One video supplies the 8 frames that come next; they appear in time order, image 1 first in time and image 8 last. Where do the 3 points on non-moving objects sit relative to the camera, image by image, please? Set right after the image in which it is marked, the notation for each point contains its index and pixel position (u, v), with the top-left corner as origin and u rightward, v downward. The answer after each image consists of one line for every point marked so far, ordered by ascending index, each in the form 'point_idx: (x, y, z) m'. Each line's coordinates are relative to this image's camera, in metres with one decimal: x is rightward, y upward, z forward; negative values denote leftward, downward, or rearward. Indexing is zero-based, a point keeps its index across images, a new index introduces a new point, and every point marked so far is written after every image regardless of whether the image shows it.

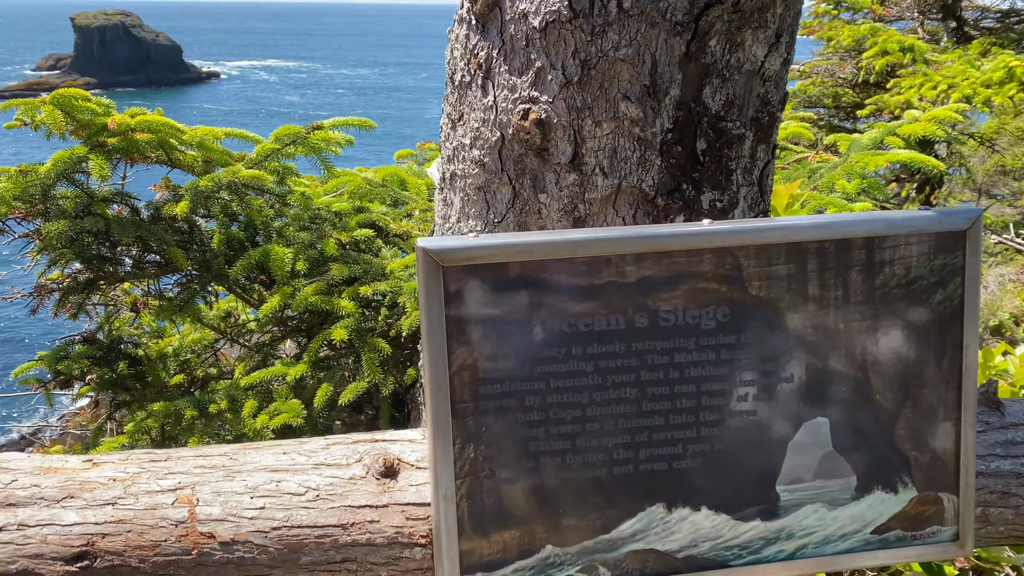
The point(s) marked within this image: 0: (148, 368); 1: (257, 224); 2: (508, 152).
0: (-1.2, -0.3, +2.7) m
1: (-0.8, +0.2, +2.7) m
2: (0.0, +0.3, +1.8) m
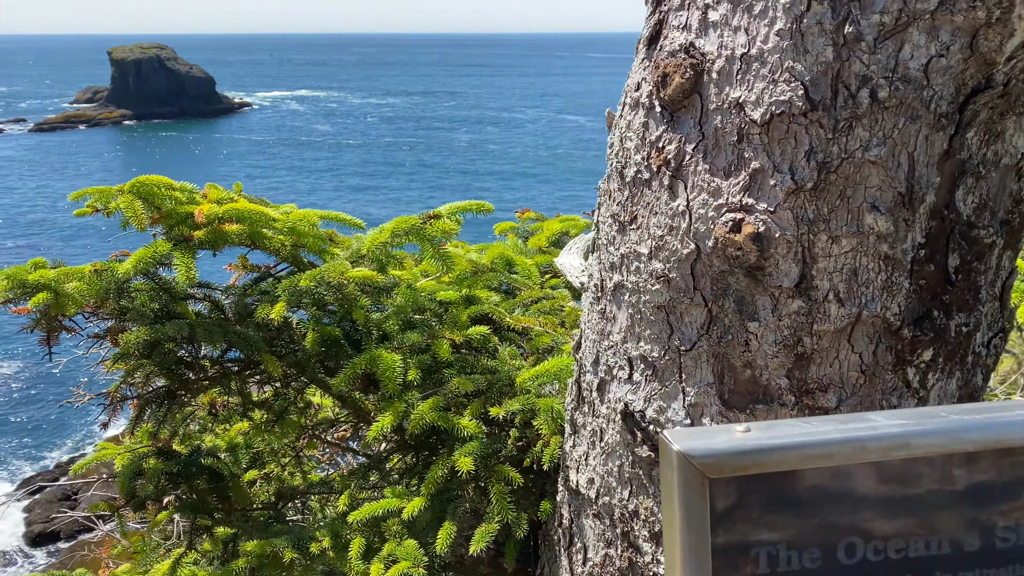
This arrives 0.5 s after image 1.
0: (-0.8, -0.6, +2.4) m
1: (-0.4, -0.1, +2.3) m
2: (+0.3, 0.0, +1.4) m
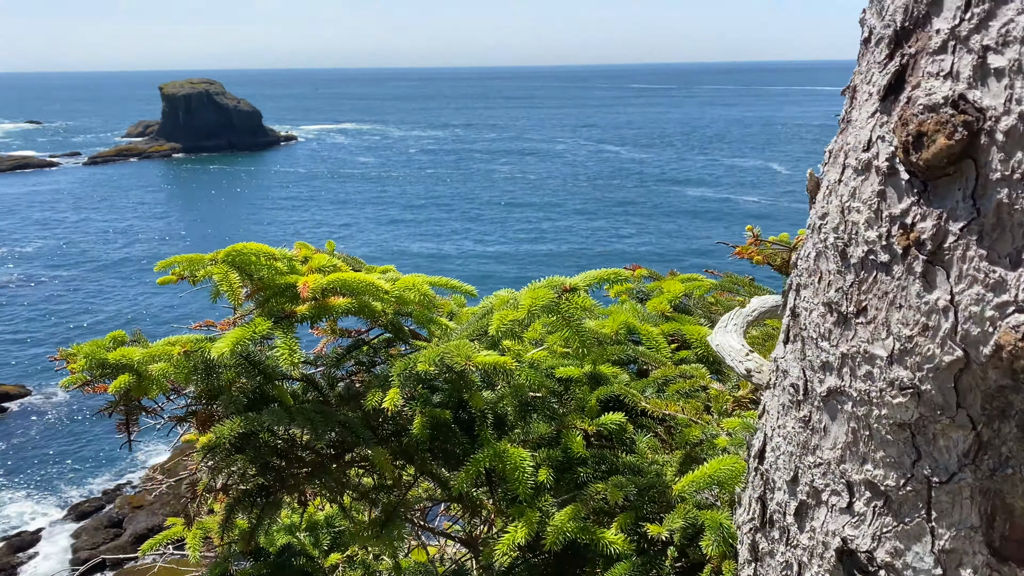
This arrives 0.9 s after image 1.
0: (-0.5, -0.7, +2.1) m
1: (-0.1, -0.3, +2.0) m
2: (+0.6, -0.1, +1.1) m
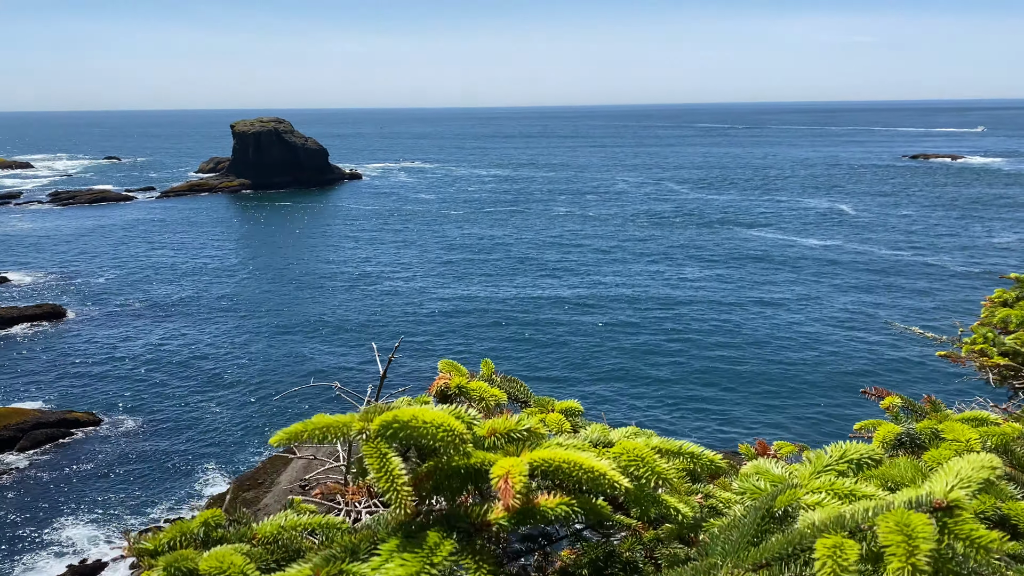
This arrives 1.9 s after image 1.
0: (0.0, -1.0, +1.4) m
1: (+0.3, -0.6, +1.3) m
2: (+1.0, -0.4, +0.4) m
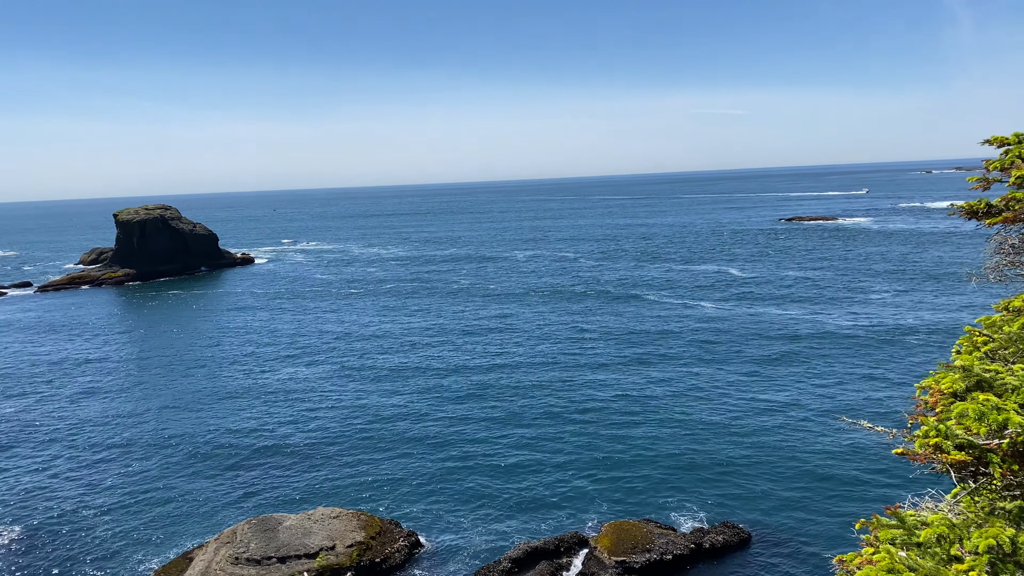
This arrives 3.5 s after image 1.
0: (+0.1, -1.4, +0.6) m
1: (+0.5, -0.9, +0.7) m
2: (+1.2, -0.6, -0.2) m
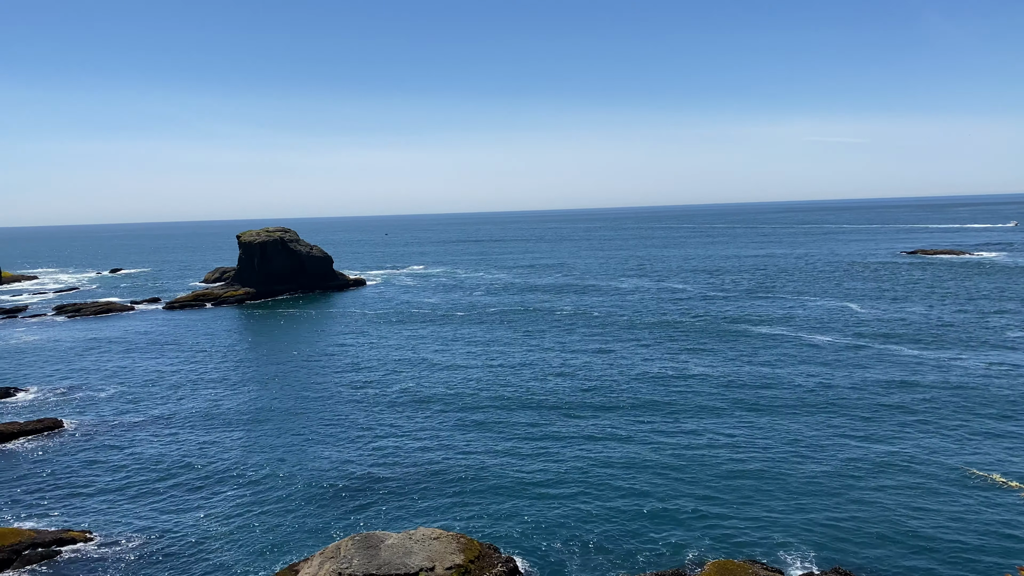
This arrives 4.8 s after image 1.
0: (+0.3, -1.6, +0.5) m
1: (+0.7, -1.1, +0.5) m
2: (+1.3, -0.8, -0.4) m
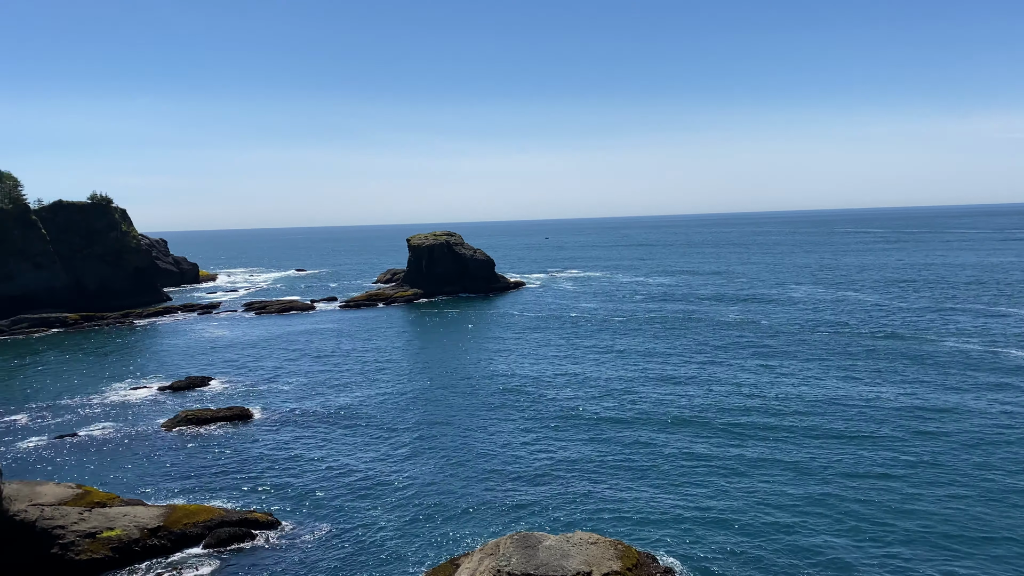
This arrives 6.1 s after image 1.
0: (+0.8, -1.7, +0.7) m
1: (+1.1, -1.2, +0.7) m
2: (+1.6, -0.9, -0.4) m
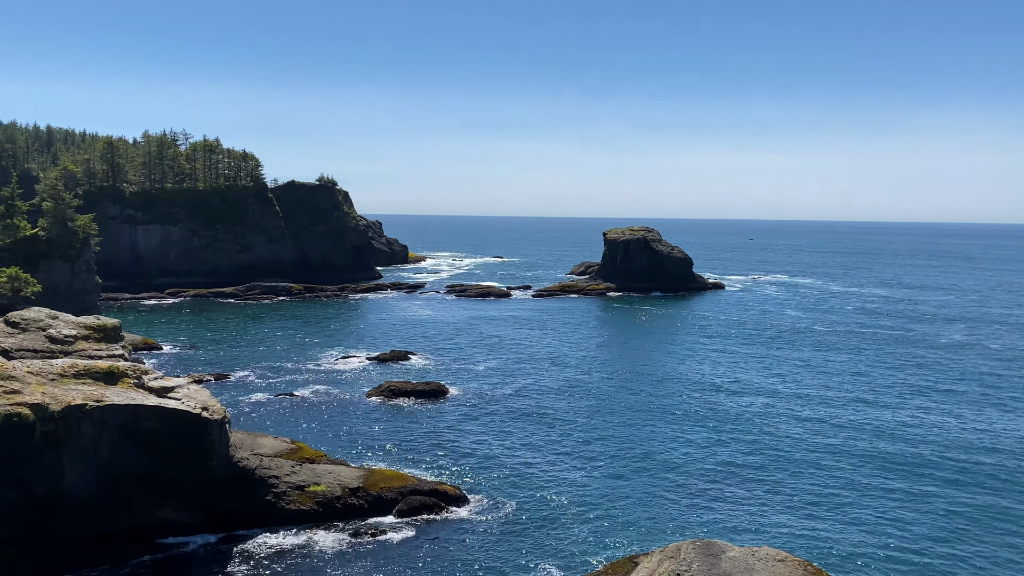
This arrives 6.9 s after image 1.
0: (+1.7, -1.9, +0.8) m
1: (+2.0, -1.4, +0.6) m
2: (+2.3, -1.2, -0.5) m
